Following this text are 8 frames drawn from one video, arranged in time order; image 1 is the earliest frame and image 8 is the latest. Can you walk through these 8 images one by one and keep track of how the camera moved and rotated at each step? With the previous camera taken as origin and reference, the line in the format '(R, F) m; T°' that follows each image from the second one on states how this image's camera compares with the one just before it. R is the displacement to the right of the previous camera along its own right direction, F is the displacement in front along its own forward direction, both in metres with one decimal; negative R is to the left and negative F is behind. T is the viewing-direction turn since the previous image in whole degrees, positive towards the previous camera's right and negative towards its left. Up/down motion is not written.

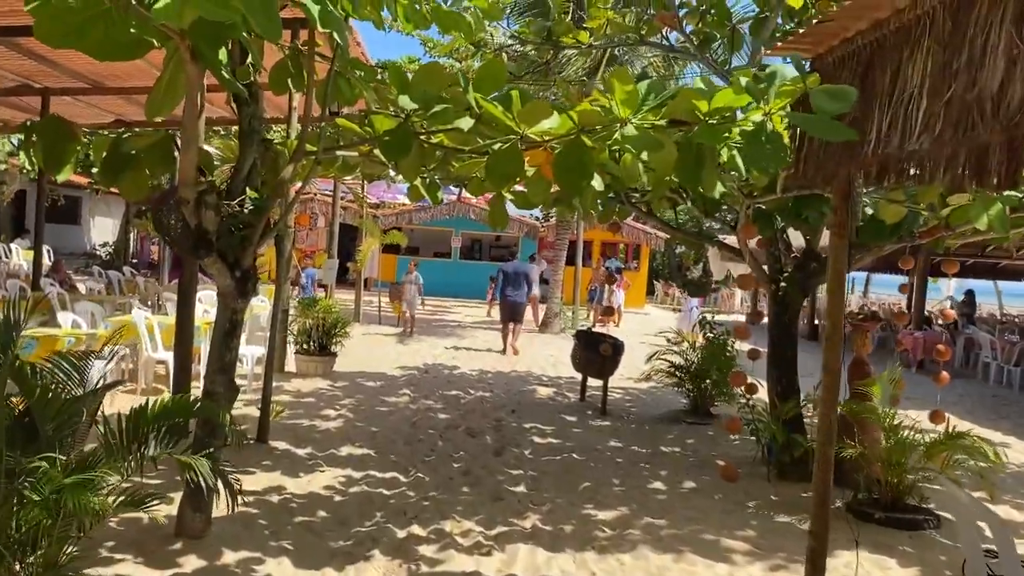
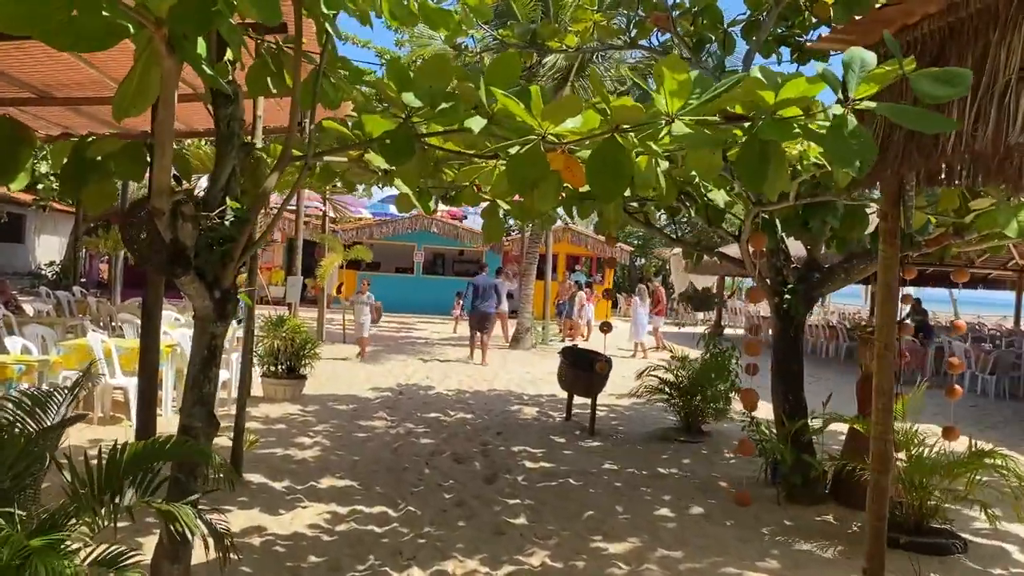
(-0.2, +0.3) m; +3°
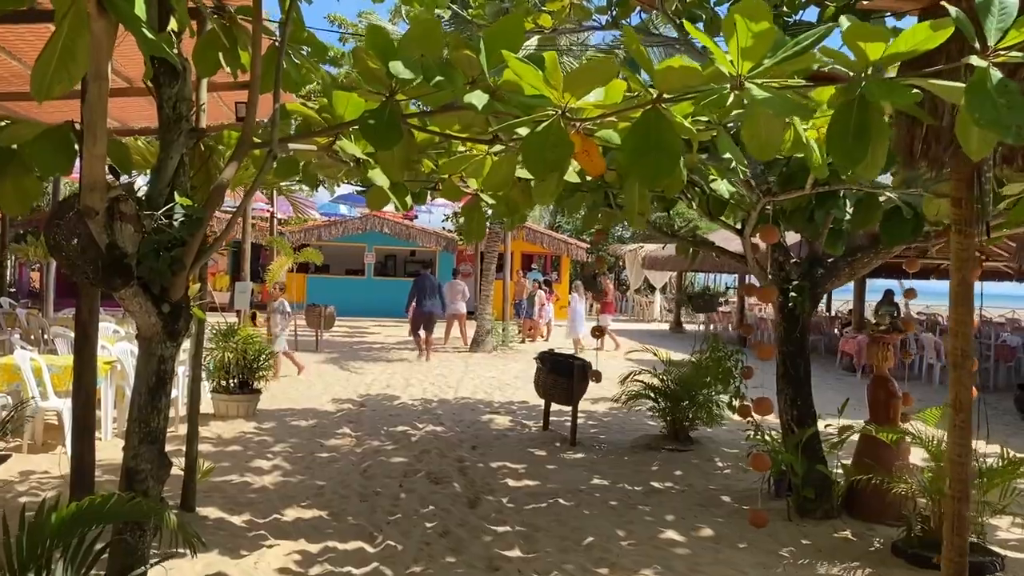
(-0.2, +0.5) m; +3°
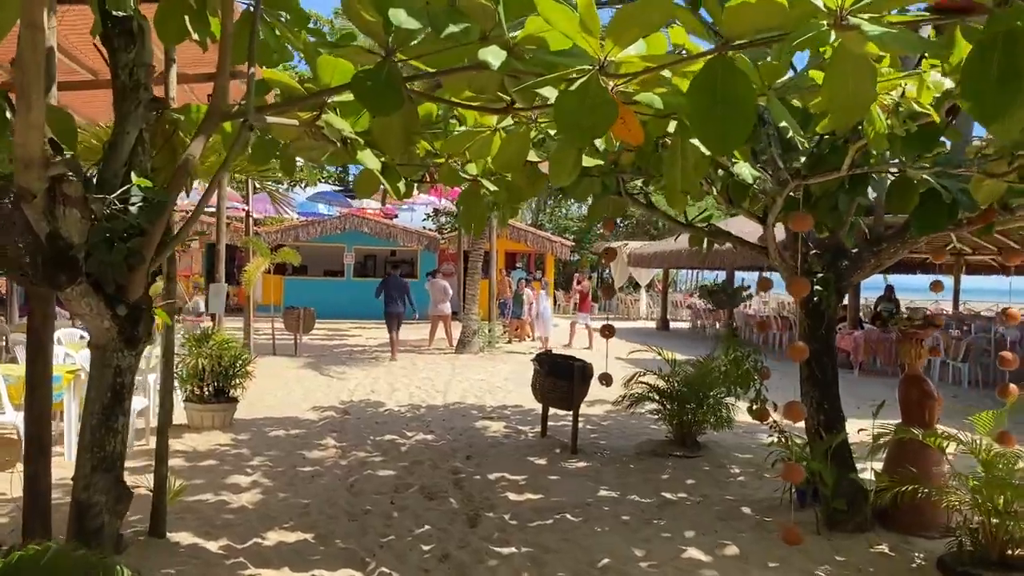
(-0.1, +0.4) m; +1°
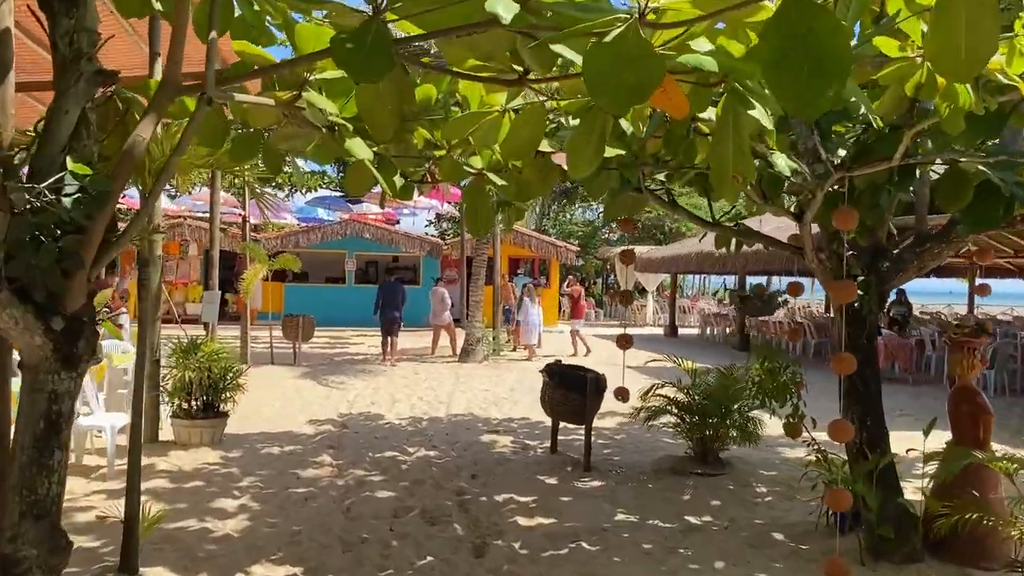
(0.0, +0.4) m; 0°
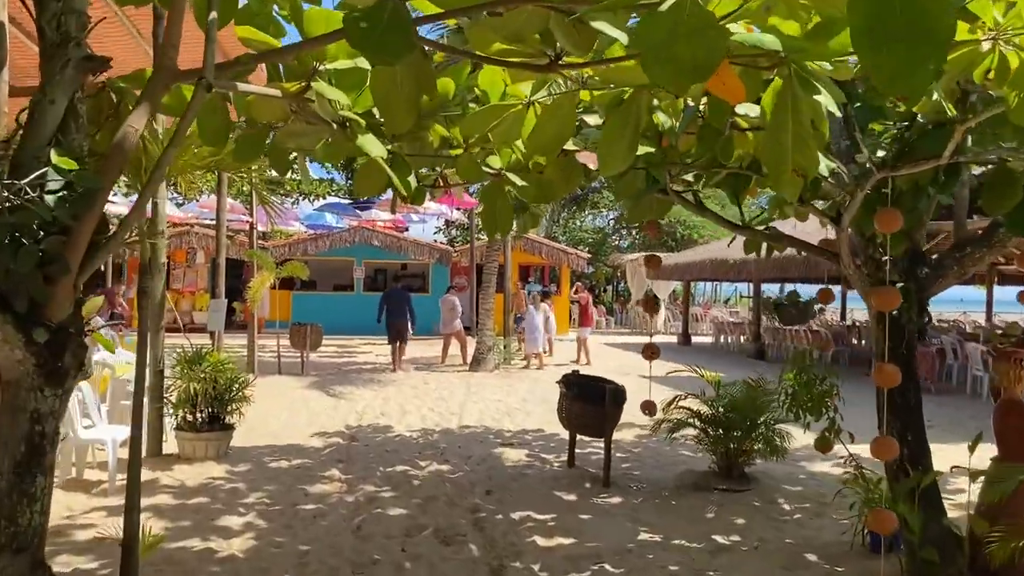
(-0.1, +0.2) m; 0°
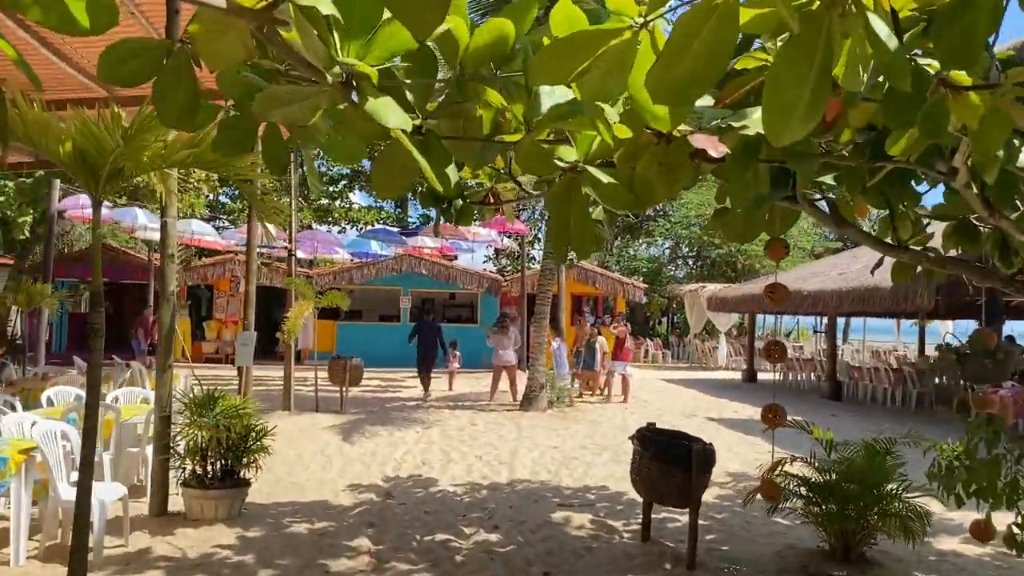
(-0.1, +0.9) m; -3°
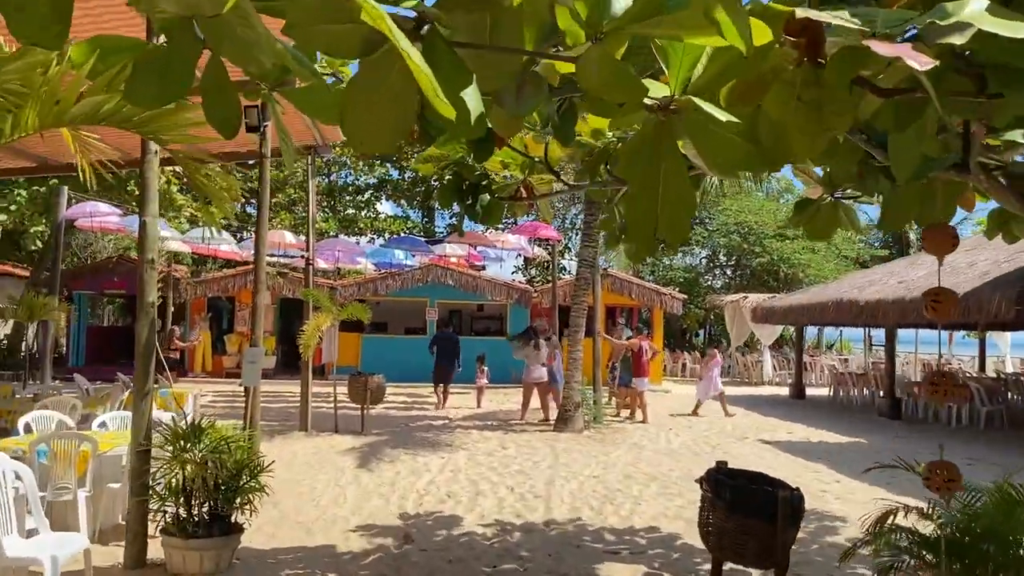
(0.0, +0.8) m; -2°
